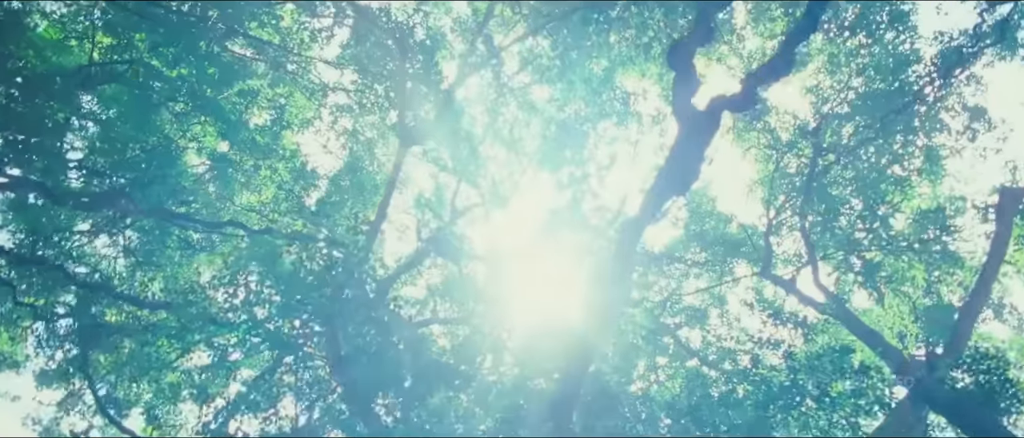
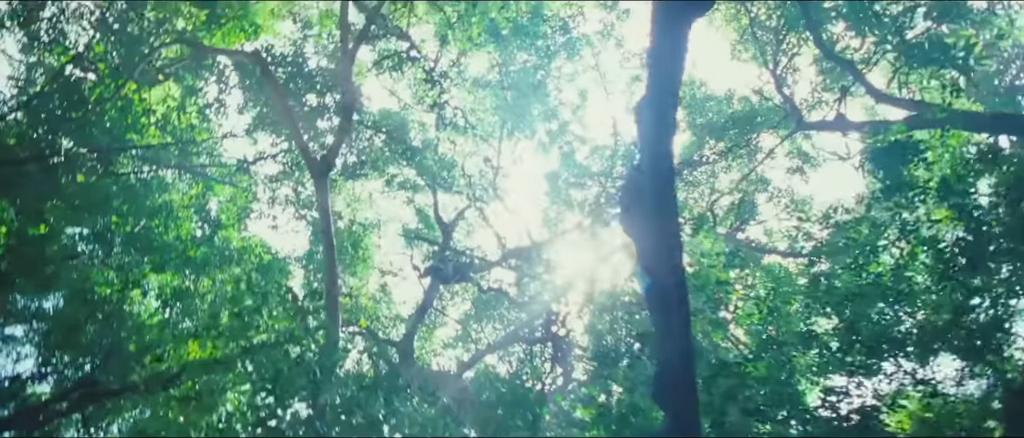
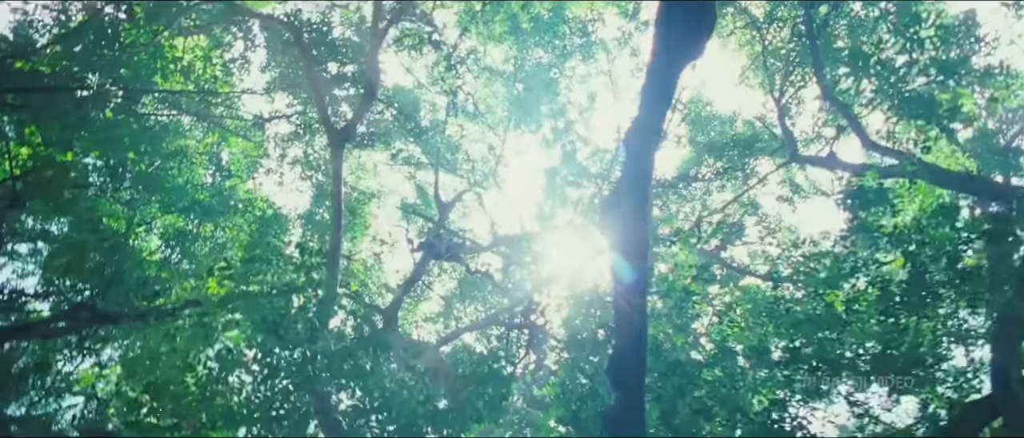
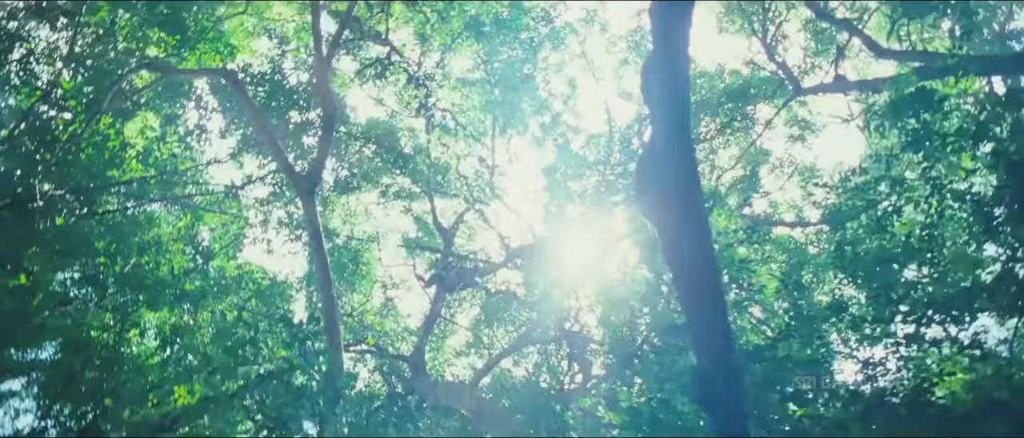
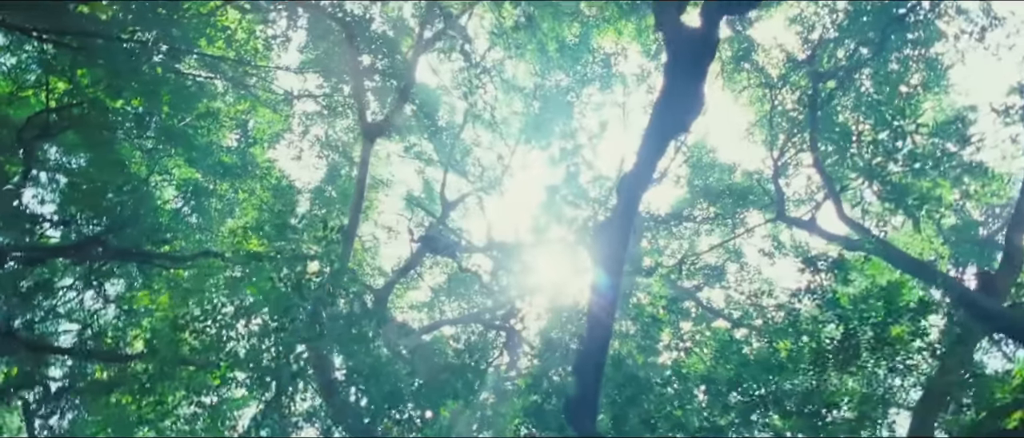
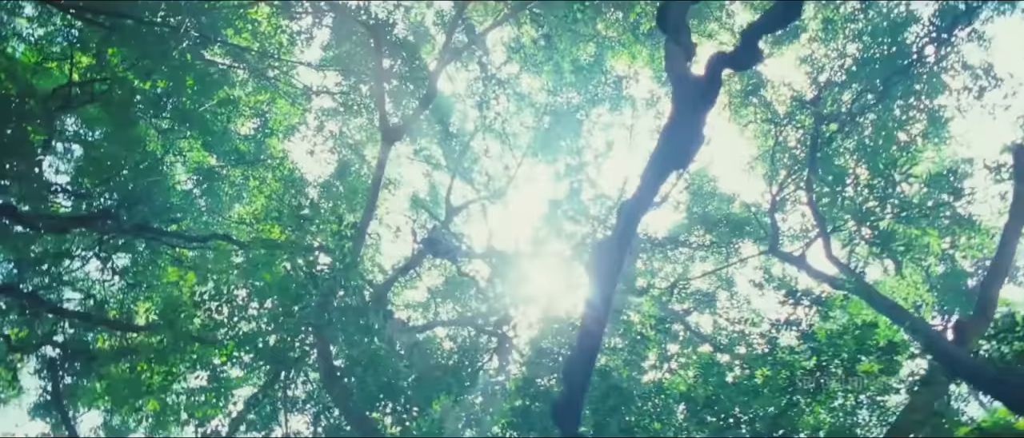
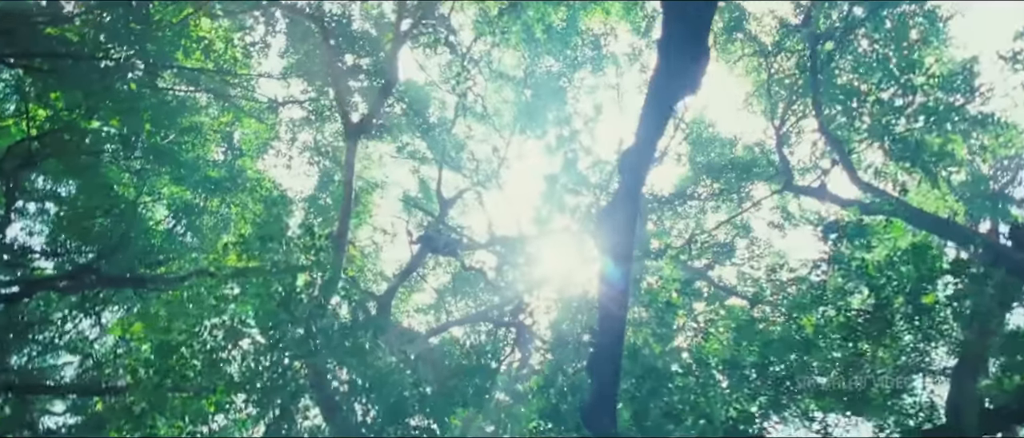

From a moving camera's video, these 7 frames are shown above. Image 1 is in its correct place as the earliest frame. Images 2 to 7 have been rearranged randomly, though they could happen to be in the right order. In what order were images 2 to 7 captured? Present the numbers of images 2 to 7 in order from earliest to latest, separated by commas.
6, 5, 7, 3, 2, 4
